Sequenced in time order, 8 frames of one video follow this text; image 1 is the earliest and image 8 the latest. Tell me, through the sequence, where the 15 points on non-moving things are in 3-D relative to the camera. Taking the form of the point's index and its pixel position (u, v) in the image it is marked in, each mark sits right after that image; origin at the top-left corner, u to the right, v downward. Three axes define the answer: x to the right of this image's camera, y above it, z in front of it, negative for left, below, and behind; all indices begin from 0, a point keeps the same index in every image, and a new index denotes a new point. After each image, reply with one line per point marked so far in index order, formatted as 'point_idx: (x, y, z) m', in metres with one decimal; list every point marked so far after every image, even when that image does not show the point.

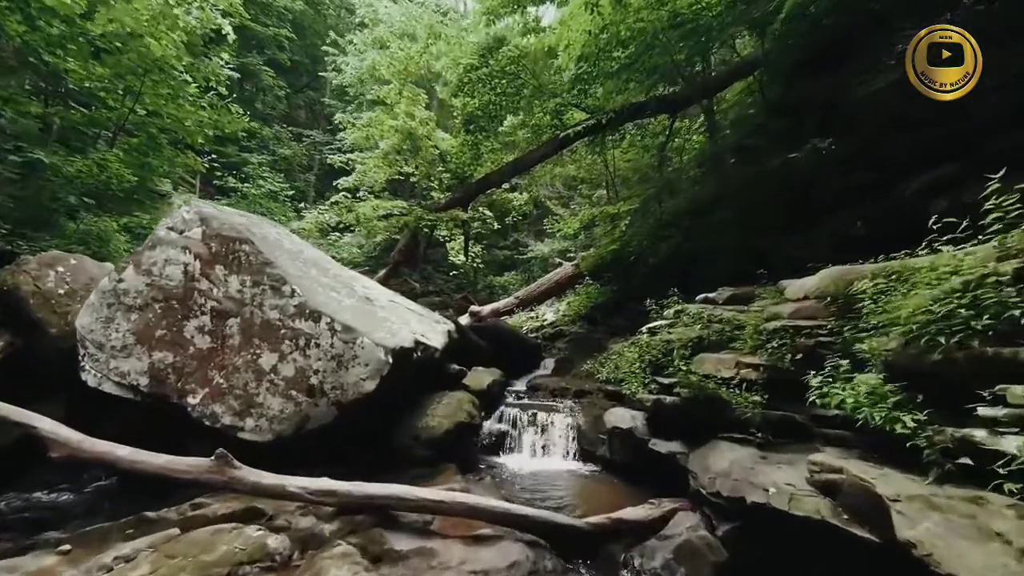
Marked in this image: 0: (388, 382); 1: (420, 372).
0: (-1.2, -0.9, +4.7) m
1: (-1.0, -0.8, +5.3) m
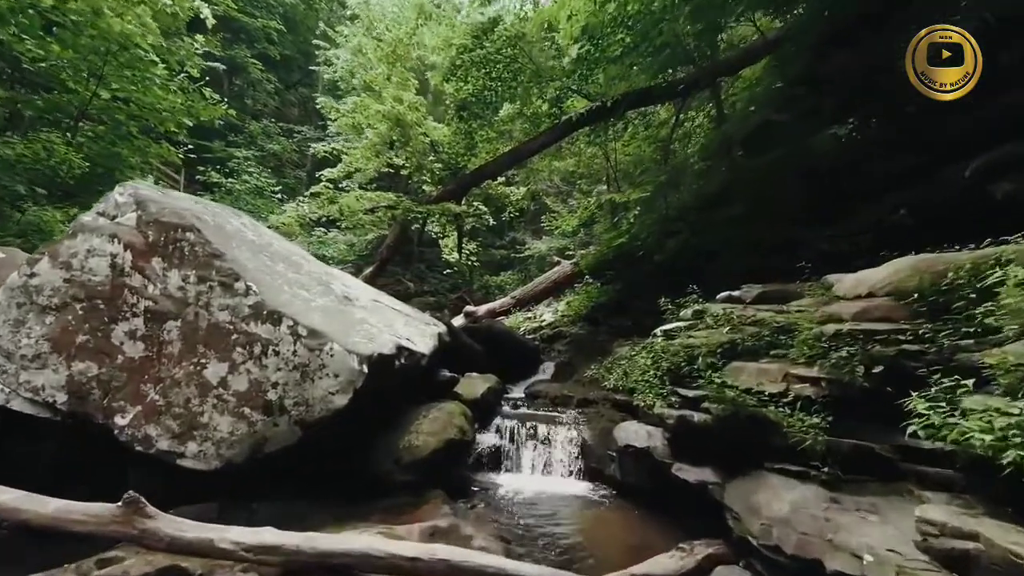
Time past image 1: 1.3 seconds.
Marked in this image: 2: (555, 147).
0: (-1.2, -0.8, +3.9) m
1: (-1.0, -0.8, +4.6) m
2: (+1.0, +3.1, +11.8) m
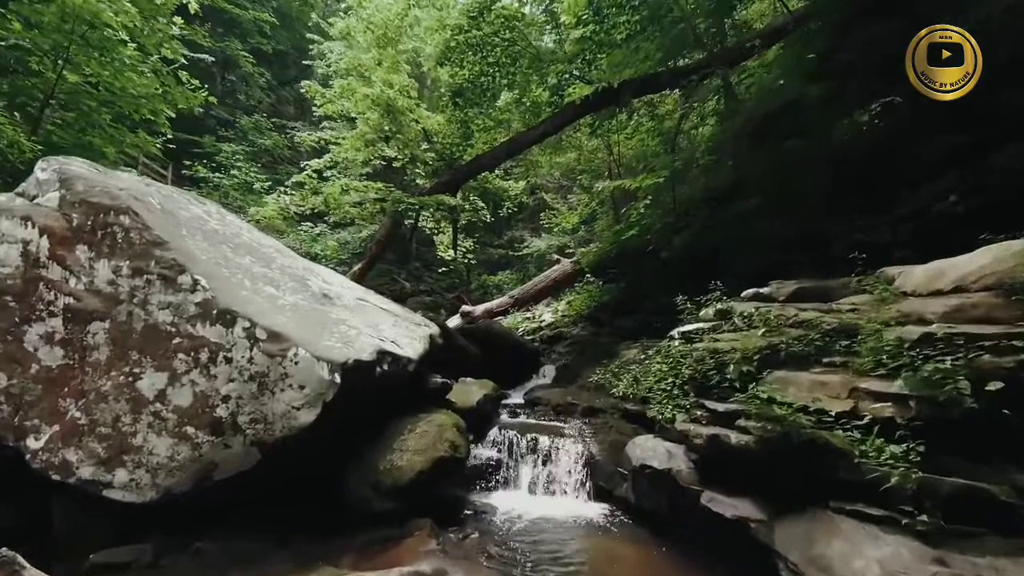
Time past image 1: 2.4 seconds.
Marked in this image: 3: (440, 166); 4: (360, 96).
0: (-1.2, -0.8, +3.3) m
1: (-1.0, -0.8, +4.0) m
2: (+0.9, +3.2, +11.2) m
3: (-1.4, +2.4, +10.1) m
4: (-2.7, +3.4, +8.9) m
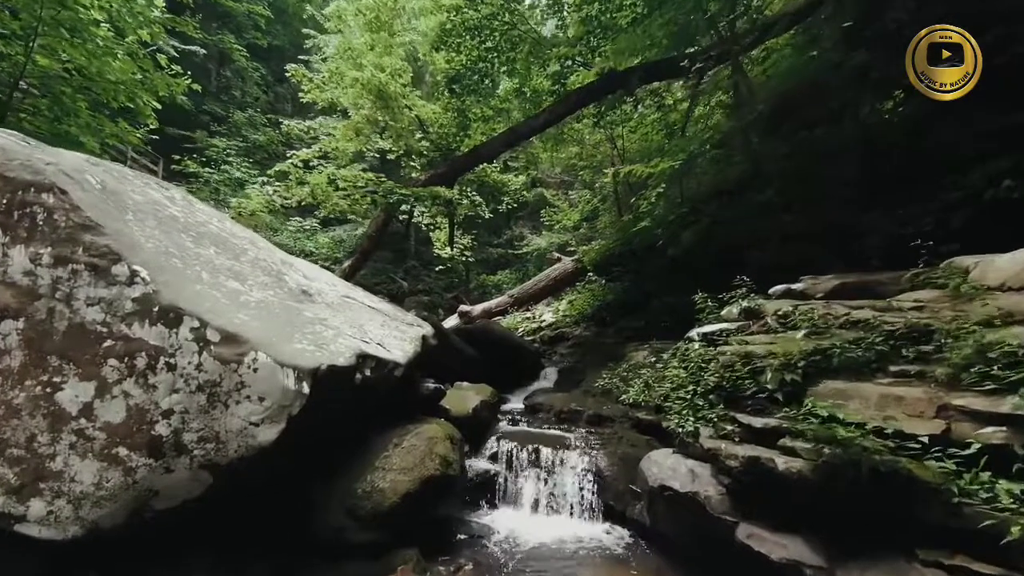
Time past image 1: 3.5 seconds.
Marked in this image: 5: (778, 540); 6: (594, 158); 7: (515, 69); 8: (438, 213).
0: (-1.2, -0.8, +2.8) m
1: (-1.0, -0.8, +3.5) m
2: (+0.9, +3.2, +10.7) m
3: (-1.4, +2.5, +9.6) m
4: (-2.7, +3.5, +8.4) m
5: (+1.3, -1.2, +2.4) m
6: (+1.8, +2.9, +11.4) m
7: (+0.1, +3.6, +8.3) m
8: (-1.5, +1.5, +10.0) m
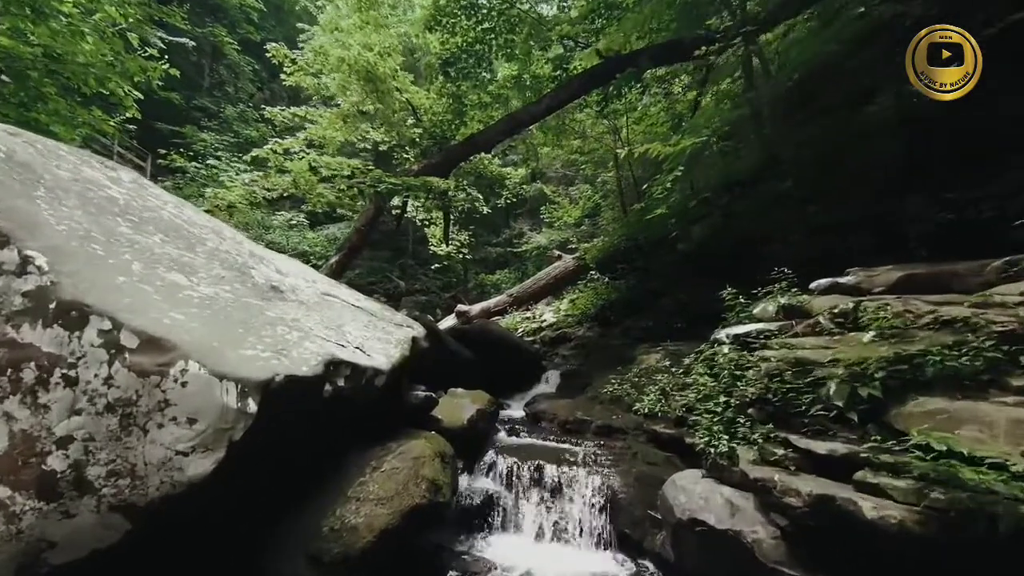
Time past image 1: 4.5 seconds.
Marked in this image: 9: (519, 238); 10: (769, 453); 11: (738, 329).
0: (-1.2, -0.7, +2.3) m
1: (-1.0, -0.7, +2.9) m
2: (+0.9, +3.2, +10.1) m
3: (-1.5, +2.5, +9.0) m
4: (-2.7, +3.5, +7.8) m
5: (+1.3, -1.1, +1.8) m
6: (+1.8, +2.9, +10.8) m
7: (0.0, +3.6, +7.8) m
8: (-1.5, +1.5, +9.4) m
9: (+0.2, +1.5, +14.9) m
10: (+1.3, -0.8, +2.6) m
11: (+1.6, -0.3, +3.6) m
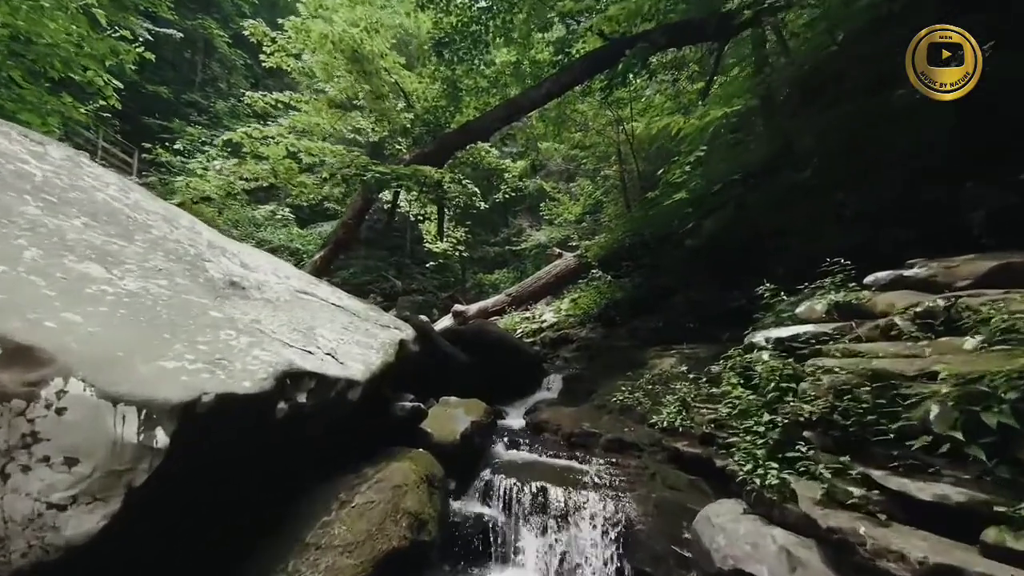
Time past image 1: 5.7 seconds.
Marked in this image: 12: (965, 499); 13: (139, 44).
0: (-1.2, -0.7, +1.7) m
1: (-1.0, -0.7, +2.3) m
2: (+0.9, +3.3, +9.5) m
3: (-1.5, +2.5, +8.4) m
4: (-2.7, +3.5, +7.2) m
5: (+1.3, -1.1, +1.2) m
6: (+1.8, +2.9, +10.3) m
7: (0.0, +3.7, +7.2) m
8: (-1.5, +1.5, +8.9) m
9: (+0.2, +1.5, +14.3) m
10: (+1.3, -0.8, +2.0) m
11: (+1.6, -0.3, +3.1) m
12: (+1.4, -0.7, +1.6) m
13: (-6.0, +3.9, +8.1) m
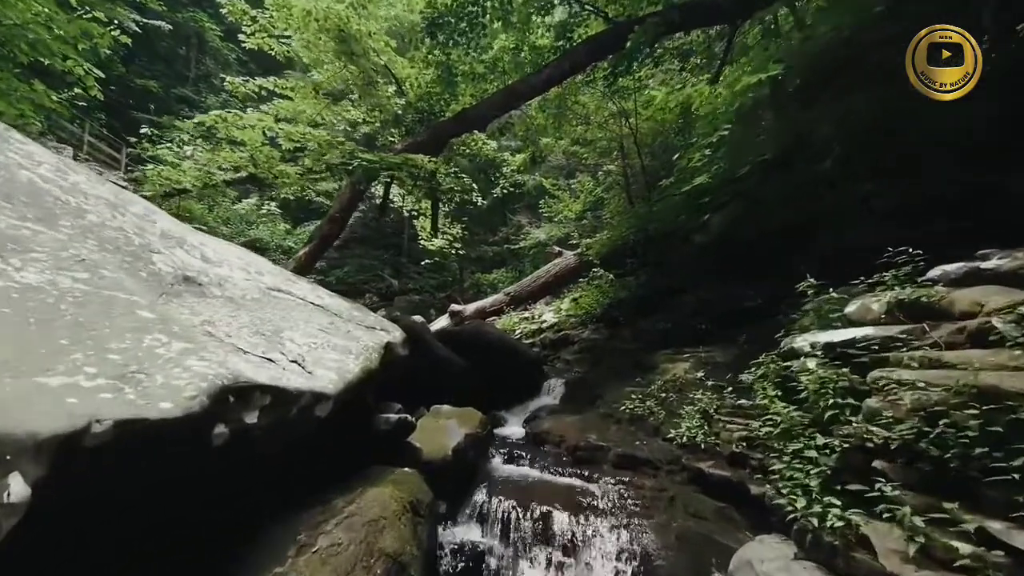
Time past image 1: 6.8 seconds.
0: (-1.2, -0.7, +1.2) m
1: (-1.0, -0.7, +1.9) m
2: (+0.9, +3.3, +9.1) m
3: (-1.5, +2.6, +8.0) m
4: (-2.8, +3.5, +6.8) m
5: (+1.3, -1.1, +0.8) m
6: (+1.7, +3.0, +9.8) m
7: (0.0, +3.7, +6.8) m
8: (-1.5, +1.6, +8.4) m
9: (+0.1, +1.5, +13.9) m
10: (+1.3, -0.8, +1.5) m
11: (+1.6, -0.2, +2.6) m
12: (+1.4, -0.6, +1.2) m
13: (-6.0, +3.9, +7.6) m
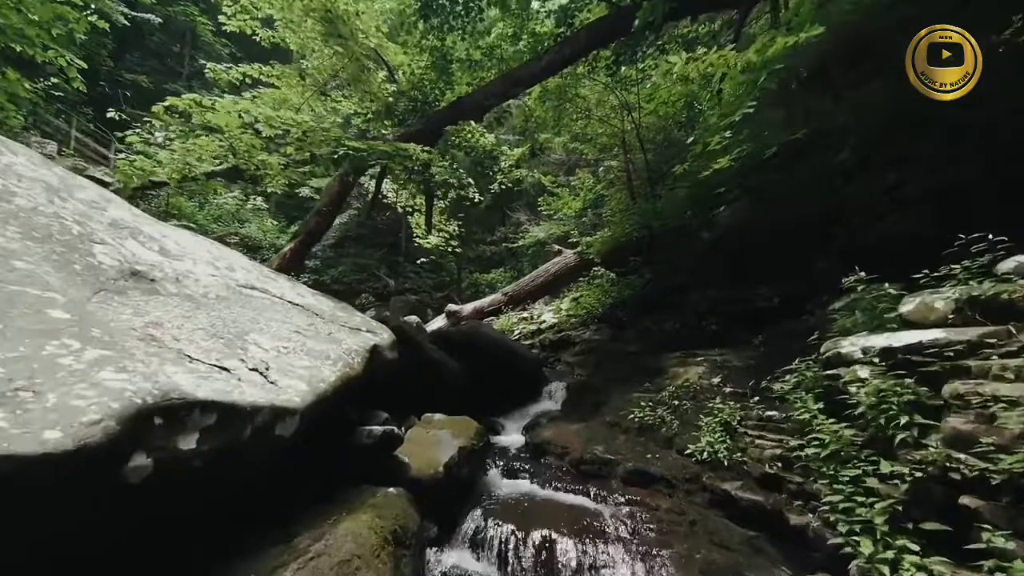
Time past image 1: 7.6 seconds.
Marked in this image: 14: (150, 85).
0: (-1.2, -0.6, +0.9) m
1: (-1.0, -0.6, +1.5) m
2: (+0.8, +3.3, +8.7) m
3: (-1.5, +2.6, +7.6) m
4: (-2.8, +3.6, +6.4) m
5: (+1.3, -1.1, +0.4) m
6: (+1.7, +3.0, +9.4) m
7: (0.0, +3.7, +6.4) m
8: (-1.5, +1.6, +8.0) m
9: (+0.1, +1.5, +13.5) m
10: (+1.3, -0.8, +1.2) m
11: (+1.6, -0.2, +2.3) m
12: (+1.4, -0.6, +0.8) m
13: (-6.0, +4.0, +7.2) m
14: (-10.2, +5.7, +14.0) m
